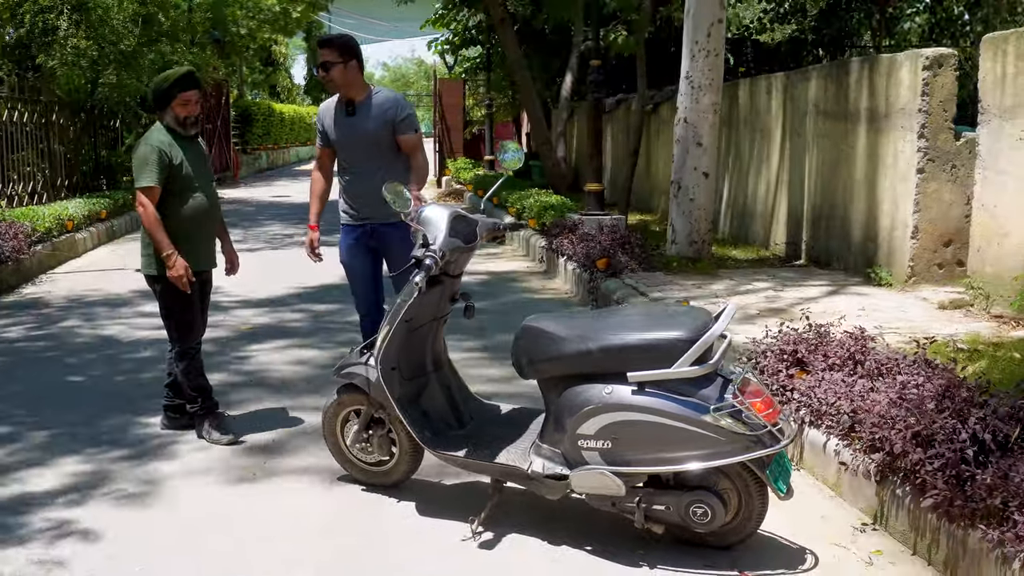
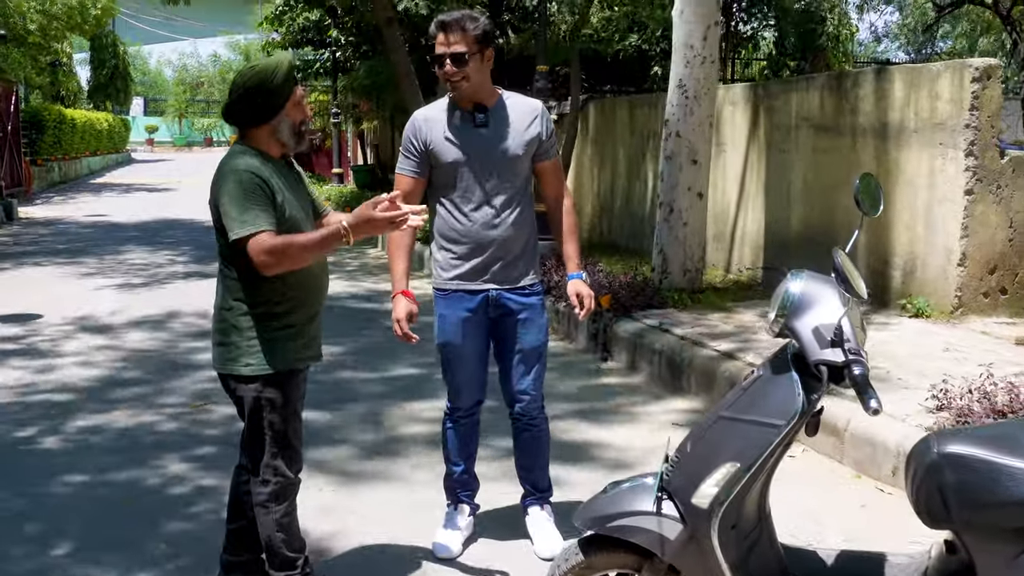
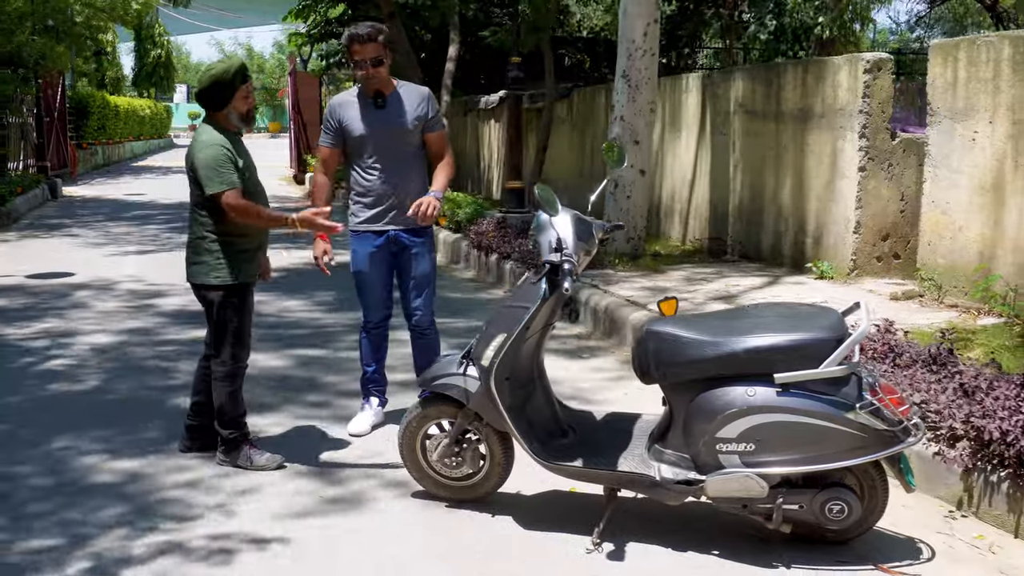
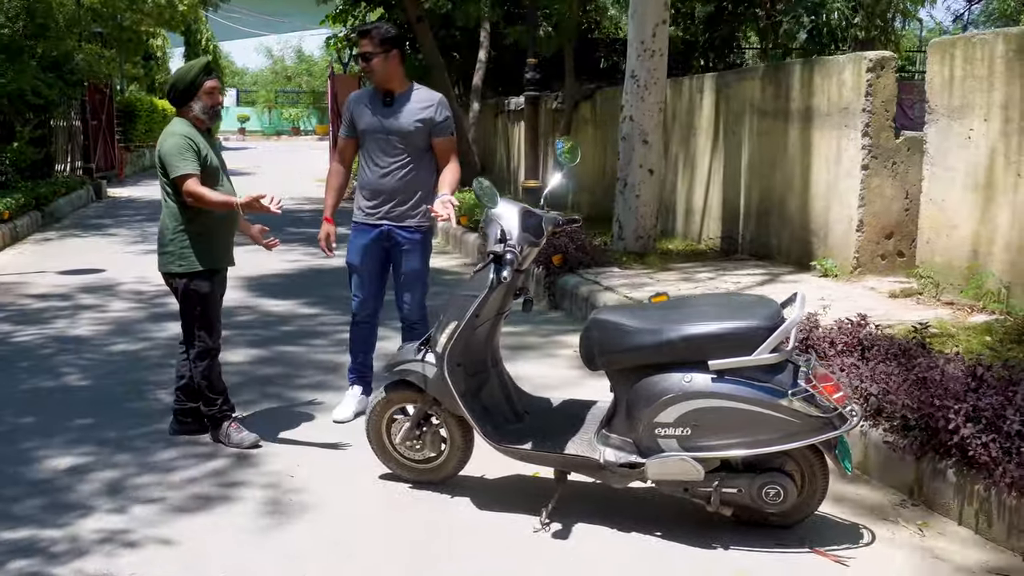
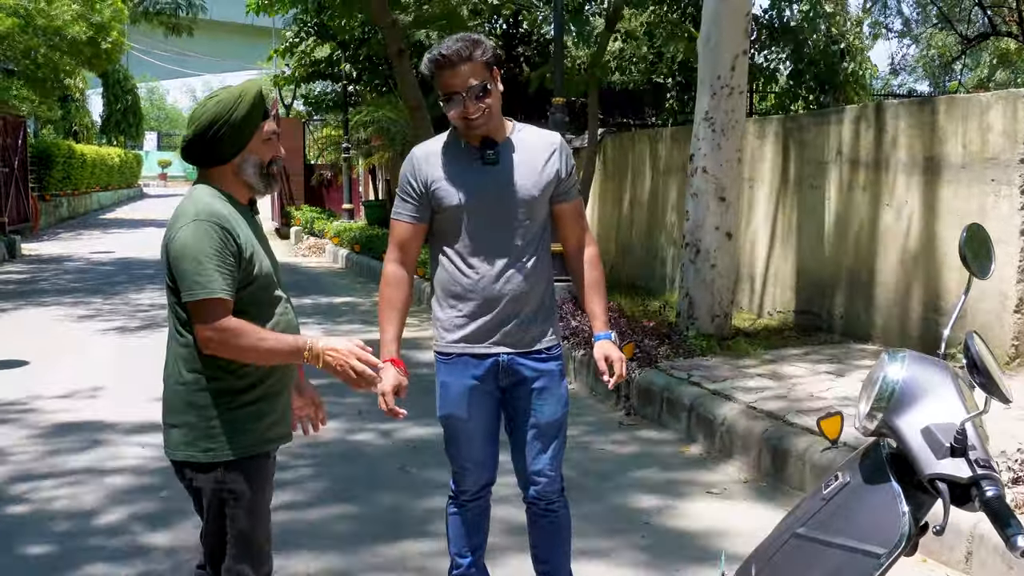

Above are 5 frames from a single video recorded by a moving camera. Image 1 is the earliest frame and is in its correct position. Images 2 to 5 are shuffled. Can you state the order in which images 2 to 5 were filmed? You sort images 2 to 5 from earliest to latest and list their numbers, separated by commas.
4, 3, 2, 5
